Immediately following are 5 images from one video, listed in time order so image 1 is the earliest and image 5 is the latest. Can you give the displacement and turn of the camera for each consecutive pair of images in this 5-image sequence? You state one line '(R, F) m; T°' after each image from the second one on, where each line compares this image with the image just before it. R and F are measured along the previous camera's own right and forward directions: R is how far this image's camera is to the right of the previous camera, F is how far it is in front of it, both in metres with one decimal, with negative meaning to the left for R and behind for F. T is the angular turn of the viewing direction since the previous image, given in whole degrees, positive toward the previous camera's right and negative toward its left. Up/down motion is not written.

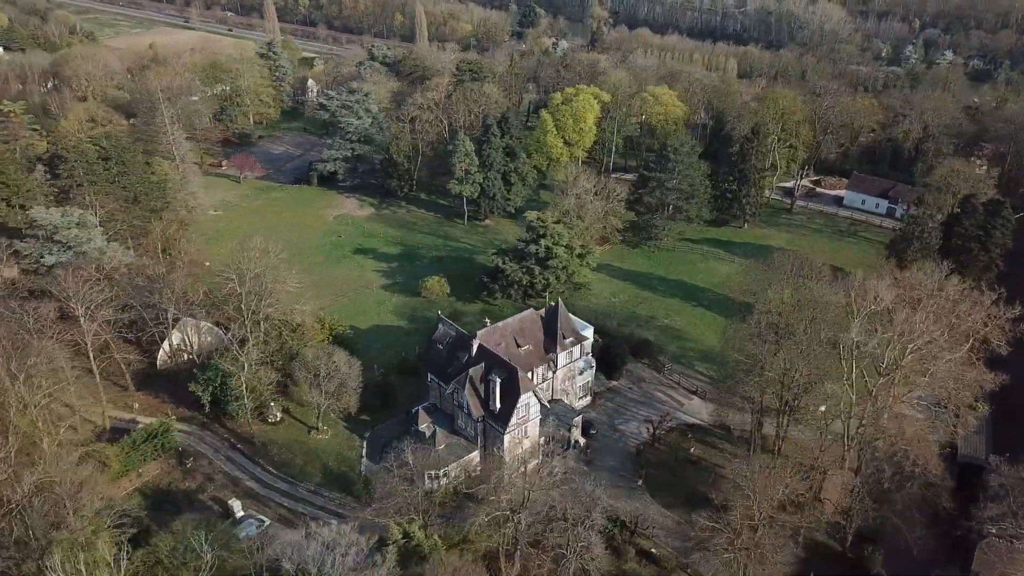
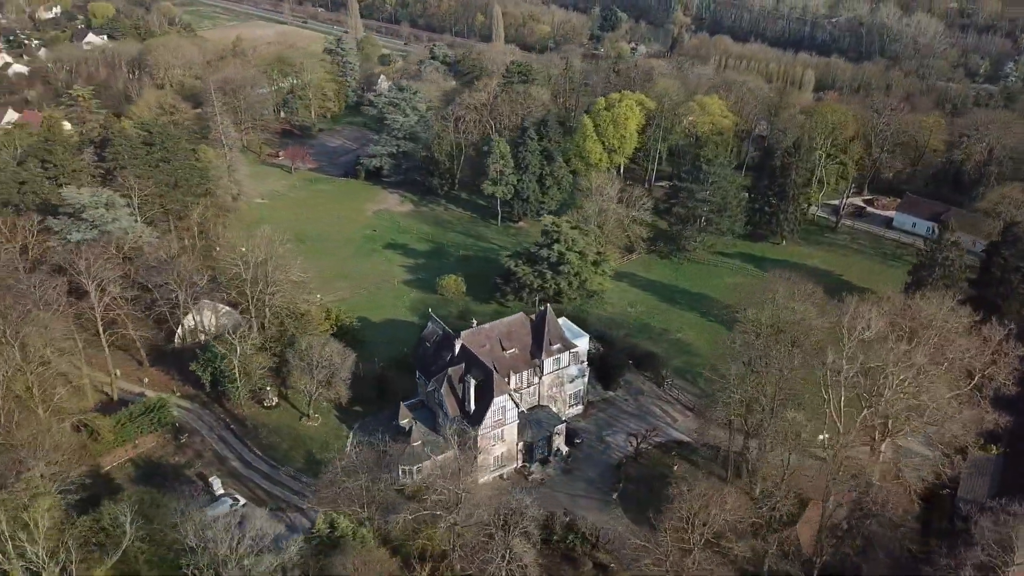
(+4.7, +0.2) m; -6°
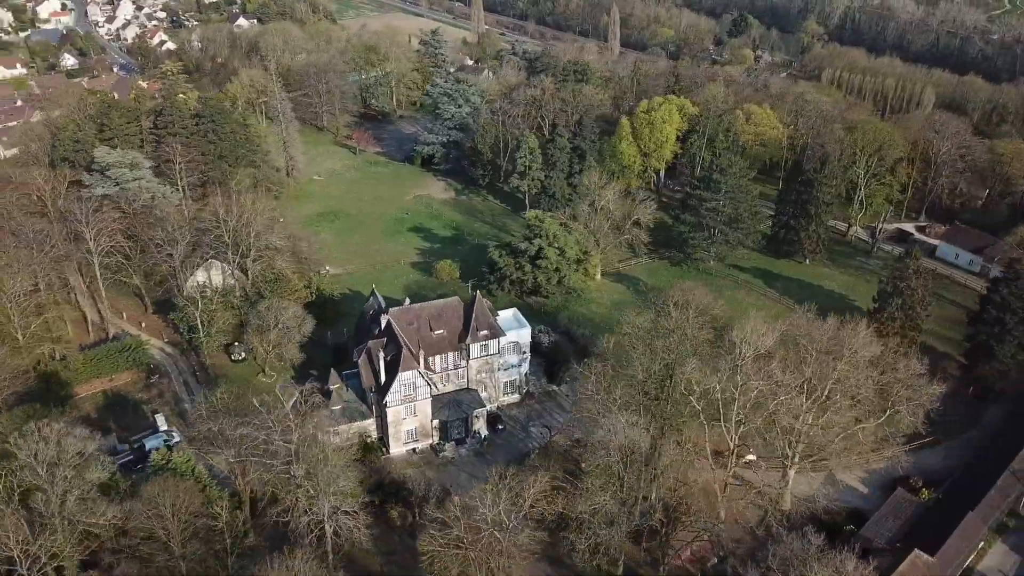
(+10.9, -0.4) m; -10°
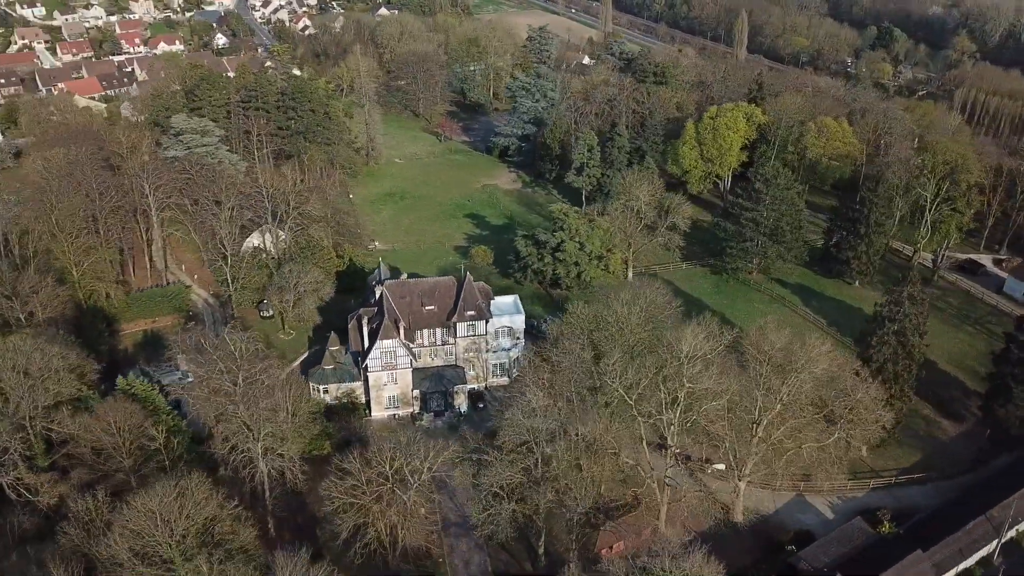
(+8.0, -0.8) m; -10°
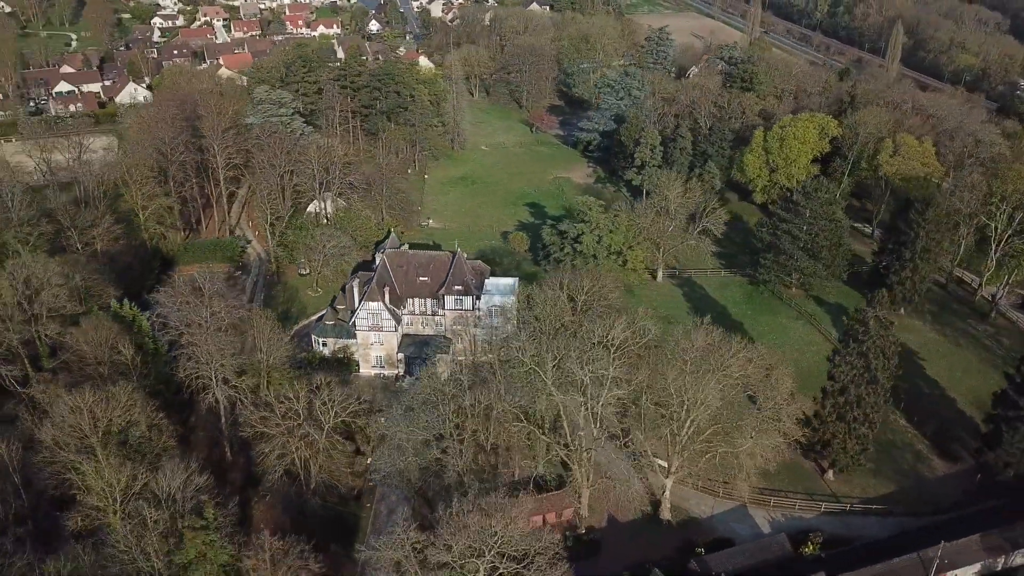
(+9.7, -0.9) m; -11°
